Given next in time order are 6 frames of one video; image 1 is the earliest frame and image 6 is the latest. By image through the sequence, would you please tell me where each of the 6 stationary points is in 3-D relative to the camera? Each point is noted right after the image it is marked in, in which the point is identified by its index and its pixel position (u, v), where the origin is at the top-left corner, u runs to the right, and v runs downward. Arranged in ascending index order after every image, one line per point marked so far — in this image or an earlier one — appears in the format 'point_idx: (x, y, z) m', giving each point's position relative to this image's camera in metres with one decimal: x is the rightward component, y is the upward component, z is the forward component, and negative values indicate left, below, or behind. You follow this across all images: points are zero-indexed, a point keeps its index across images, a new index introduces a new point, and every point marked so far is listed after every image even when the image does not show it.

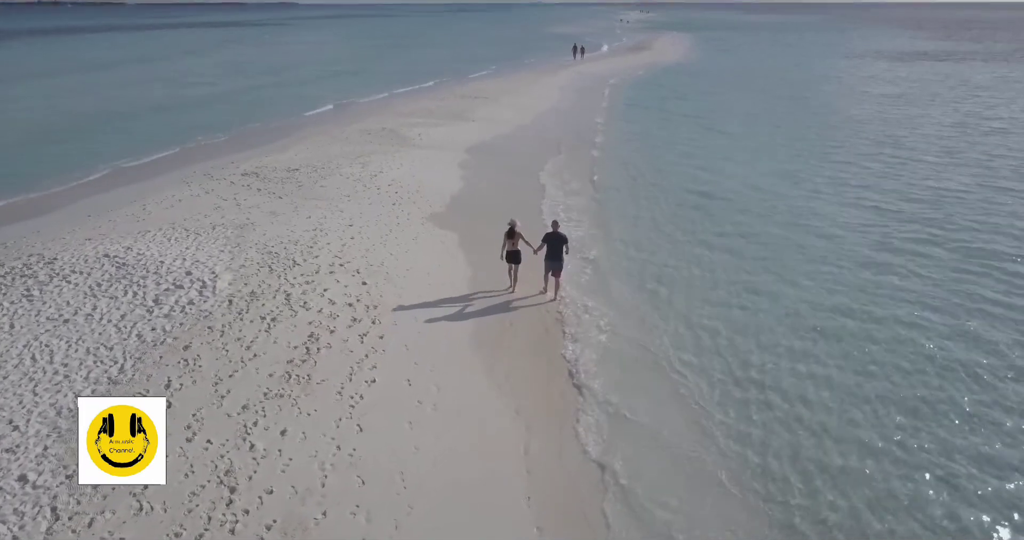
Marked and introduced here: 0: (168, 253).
0: (-6.9, +0.3, +11.2) m
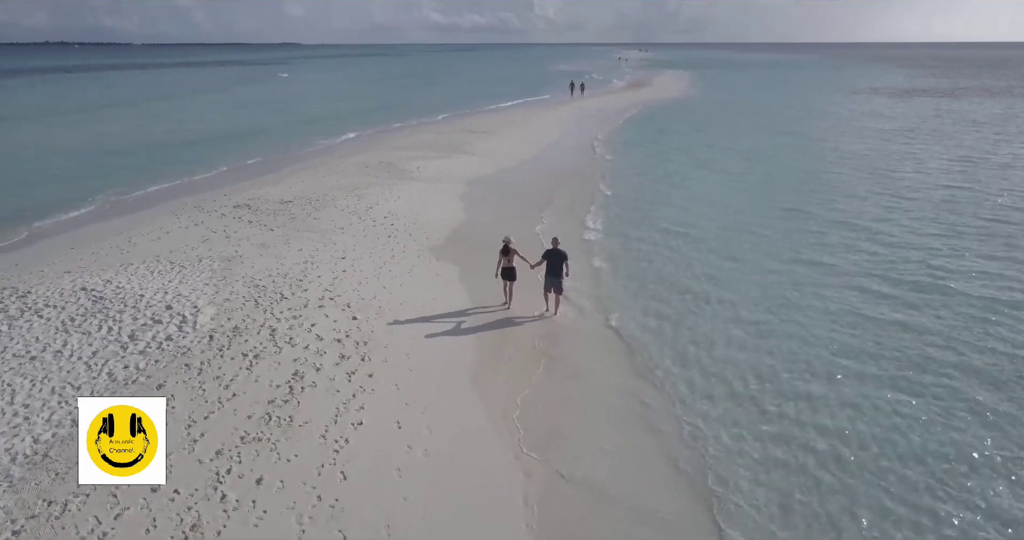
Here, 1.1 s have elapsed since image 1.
0: (-7.0, -0.3, +10.7) m
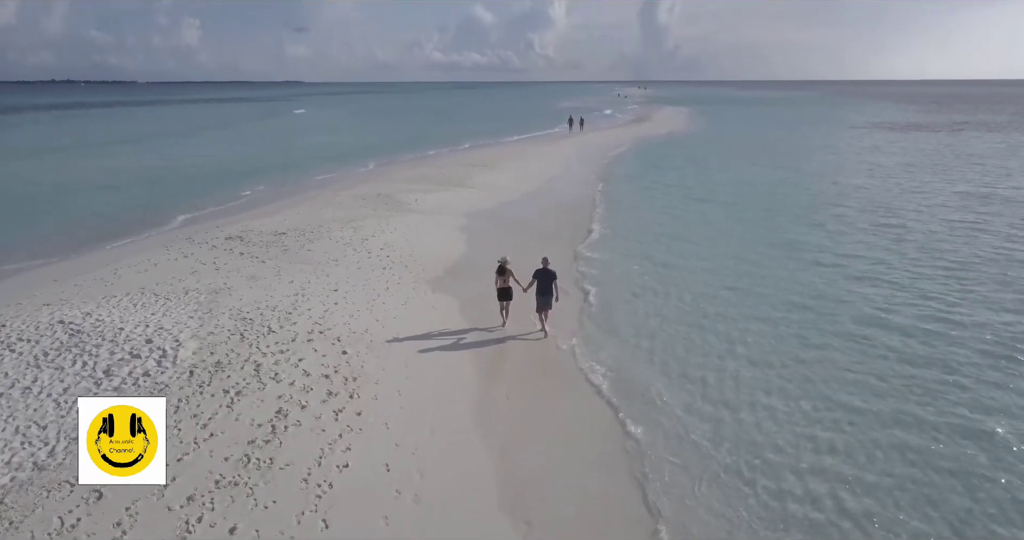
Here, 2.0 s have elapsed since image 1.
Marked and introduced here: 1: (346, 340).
0: (-7.0, -0.9, +10.3) m
1: (-3.1, -1.3, +10.5) m
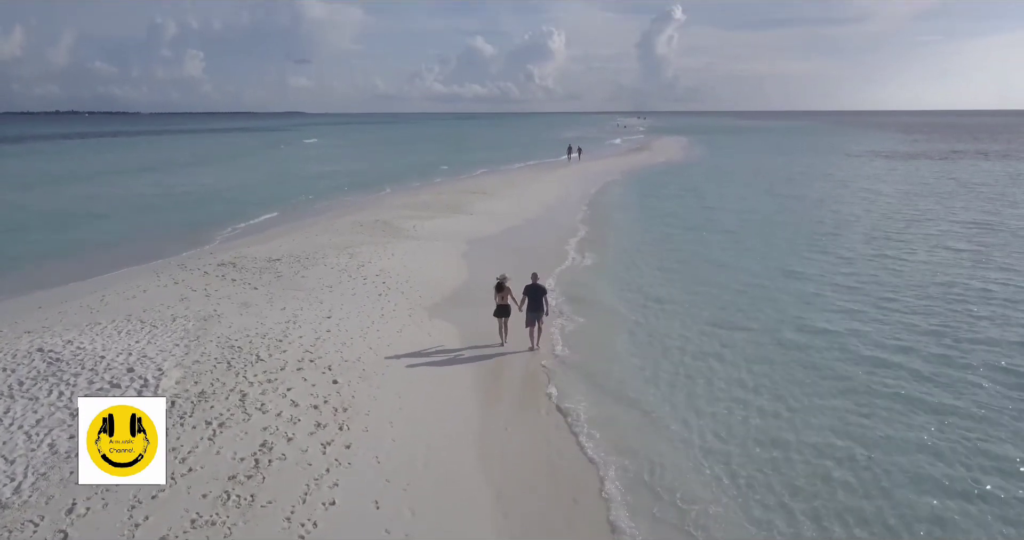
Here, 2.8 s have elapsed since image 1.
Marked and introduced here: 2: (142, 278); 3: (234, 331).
0: (-7.0, -1.4, +9.9) m
1: (-3.1, -1.8, +10.1) m
2: (-9.7, -0.2, +14.7) m
3: (-5.5, -1.2, +11.2) m
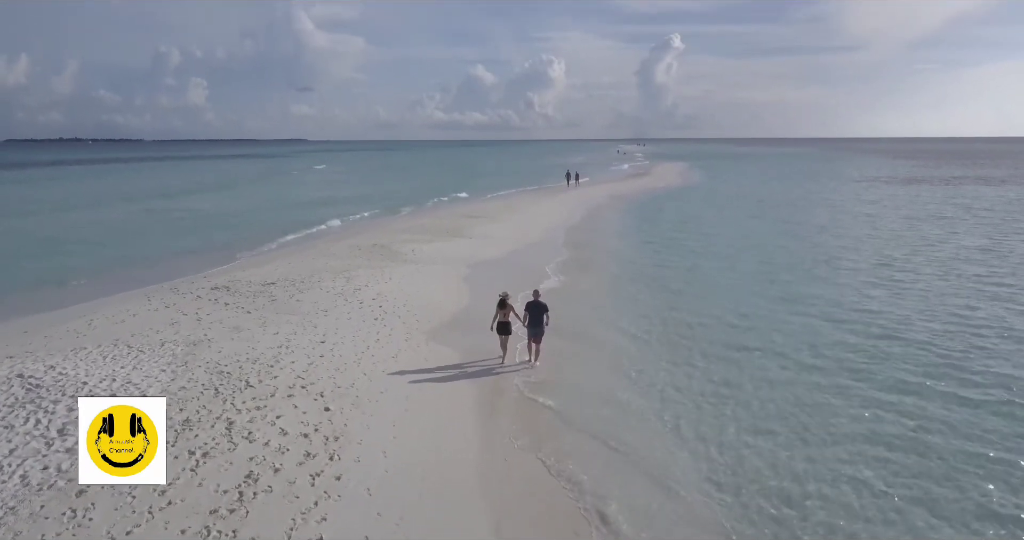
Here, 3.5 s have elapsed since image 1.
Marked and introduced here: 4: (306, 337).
0: (-7.1, -1.7, +9.5) m
1: (-3.2, -2.2, +9.7) m
2: (-9.7, -0.8, +14.4) m
3: (-5.5, -1.6, +10.8) m
4: (-4.5, -1.4, +12.2) m
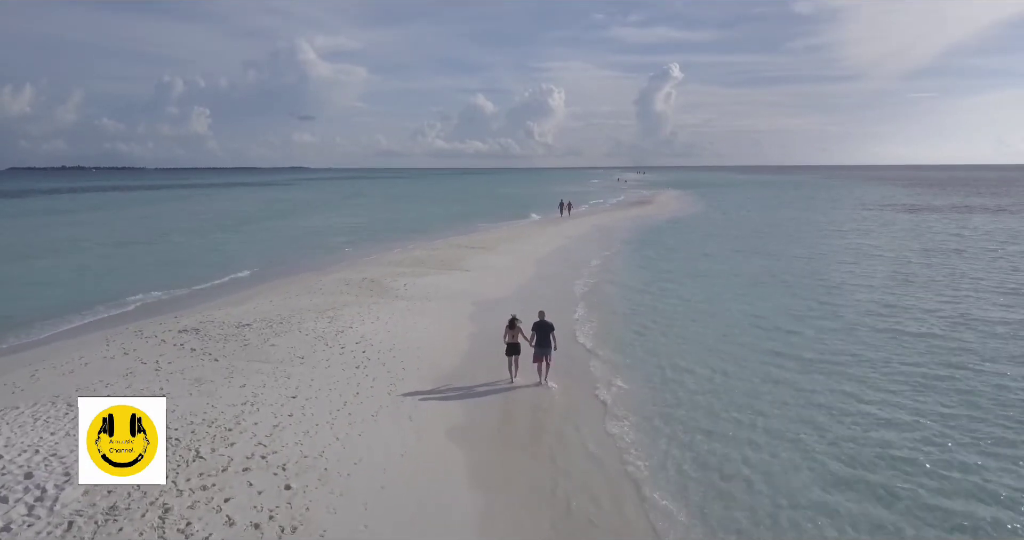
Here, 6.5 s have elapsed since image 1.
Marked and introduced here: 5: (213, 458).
0: (-7.1, -2.5, +8.1) m
1: (-3.2, -2.9, +8.2) m
2: (-9.7, -1.8, +13.0) m
3: (-5.6, -2.4, +9.4) m
4: (-4.5, -2.3, +10.8) m
5: (-4.4, -2.7, +8.3) m
